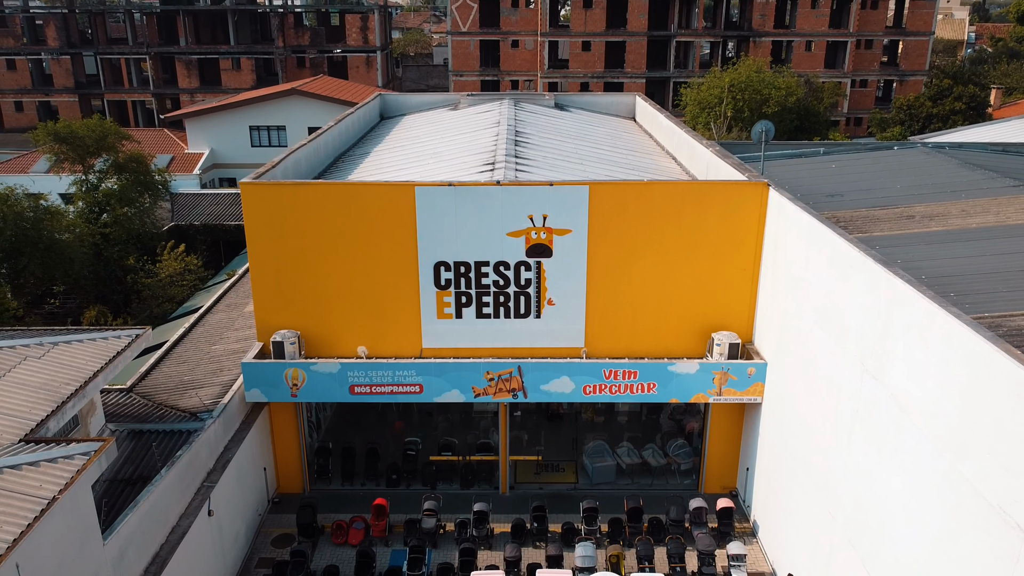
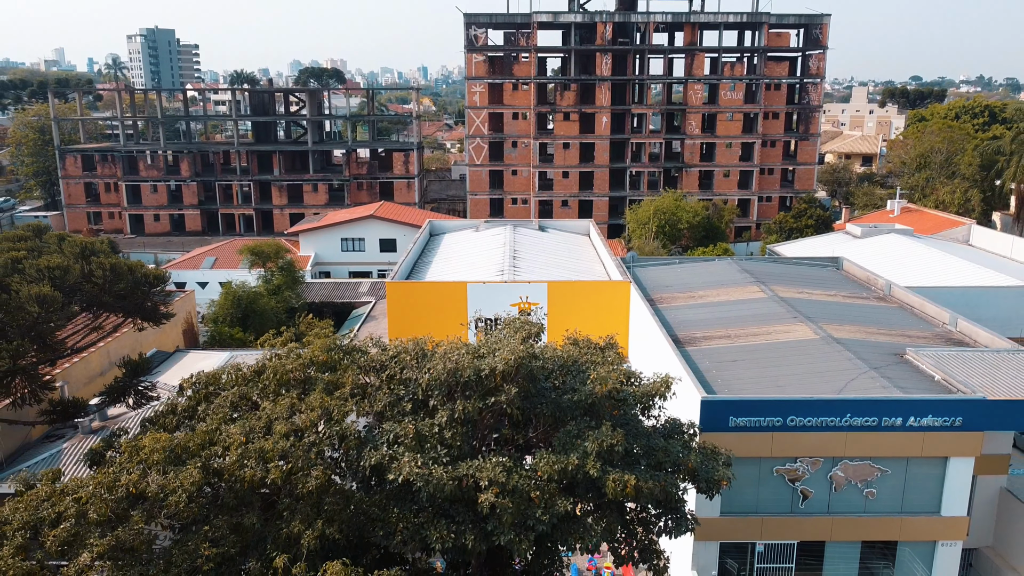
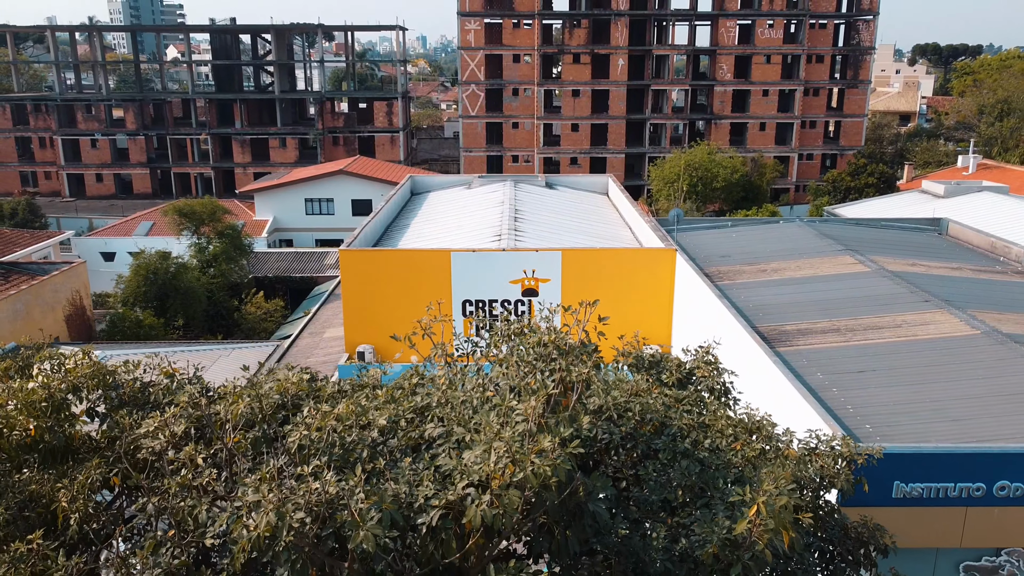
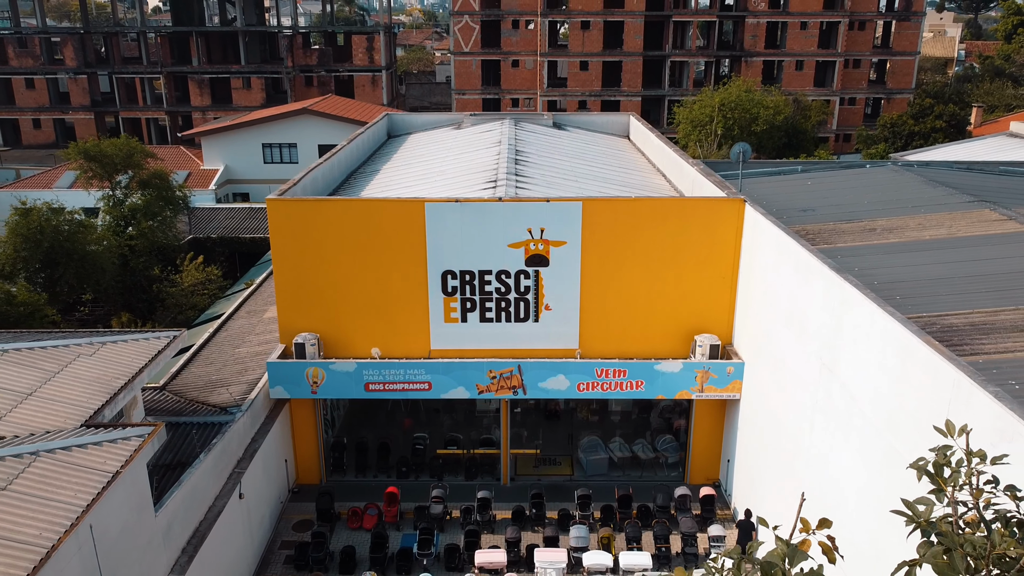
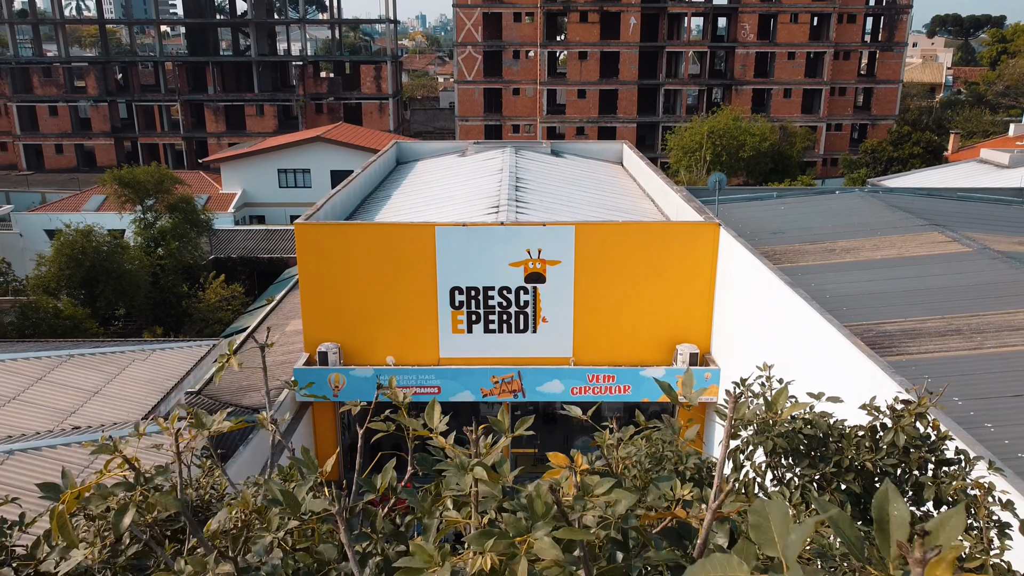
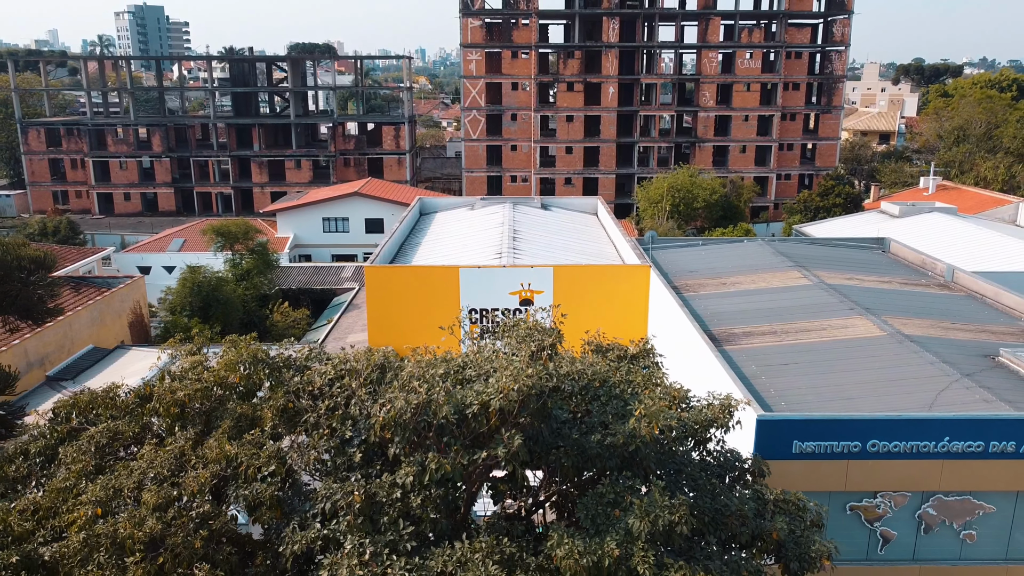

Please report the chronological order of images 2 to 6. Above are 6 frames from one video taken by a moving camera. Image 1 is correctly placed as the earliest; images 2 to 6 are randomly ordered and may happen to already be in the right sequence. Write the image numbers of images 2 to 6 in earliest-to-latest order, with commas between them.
4, 5, 3, 6, 2
